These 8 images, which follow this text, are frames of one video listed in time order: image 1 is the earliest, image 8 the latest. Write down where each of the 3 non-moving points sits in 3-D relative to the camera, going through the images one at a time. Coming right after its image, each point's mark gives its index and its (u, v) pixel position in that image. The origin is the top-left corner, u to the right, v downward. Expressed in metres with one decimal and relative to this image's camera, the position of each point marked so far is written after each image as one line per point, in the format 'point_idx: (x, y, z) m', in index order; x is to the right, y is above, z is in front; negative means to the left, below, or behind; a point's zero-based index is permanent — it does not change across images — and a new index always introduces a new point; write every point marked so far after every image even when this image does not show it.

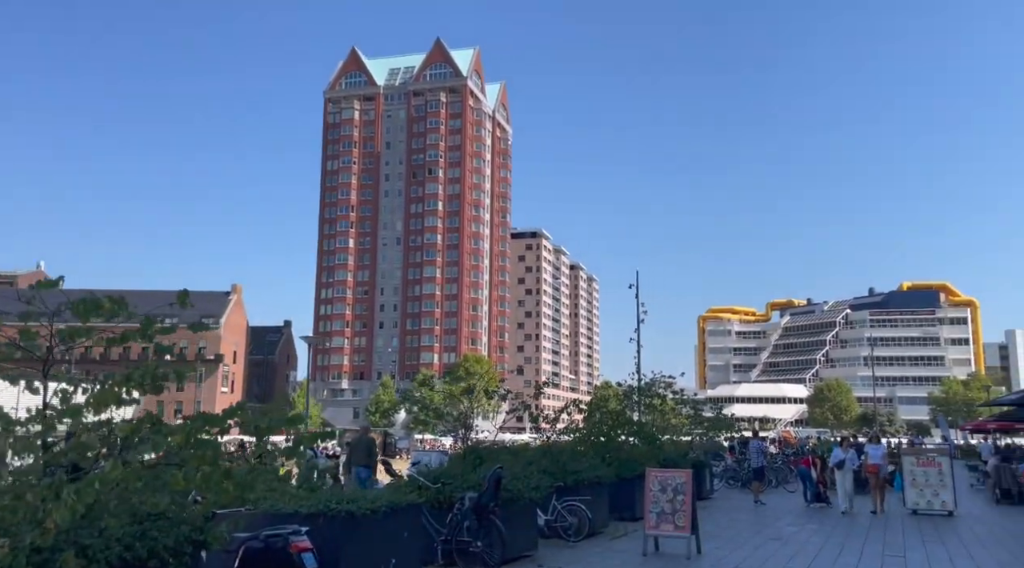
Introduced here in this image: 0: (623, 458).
0: (+2.3, -3.5, +18.1) m
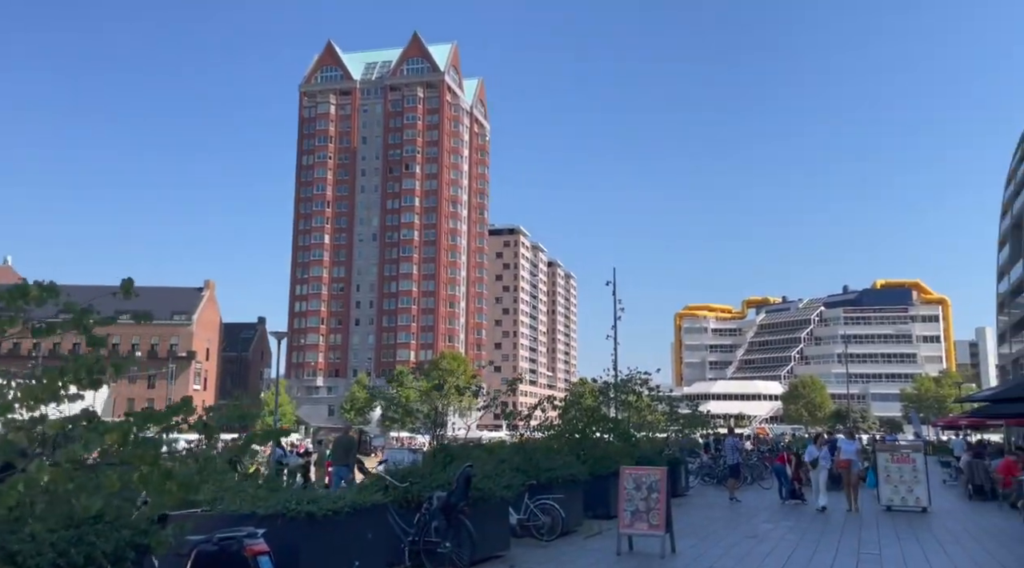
0: (+1.7, -3.4, +17.9) m
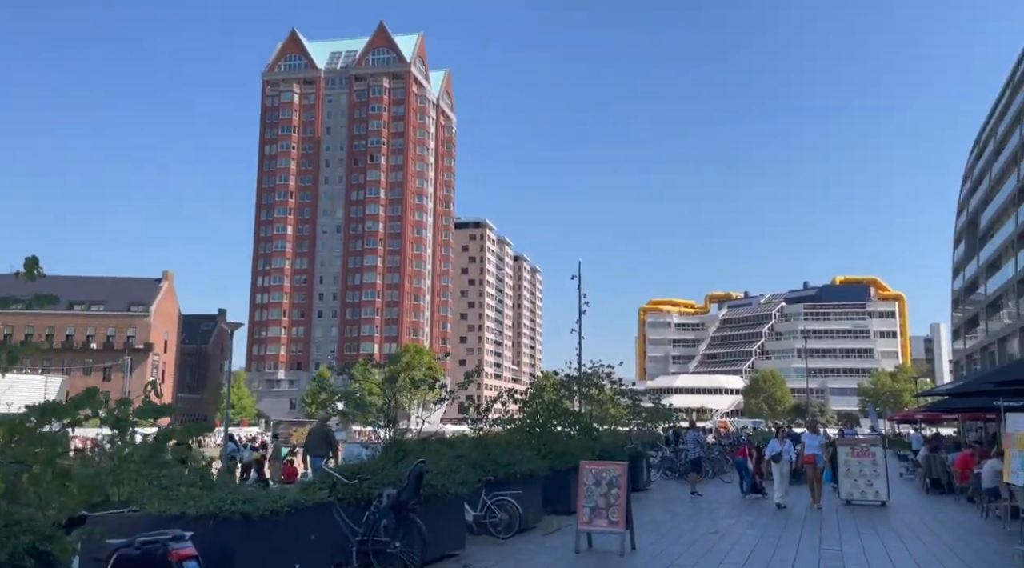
0: (+0.9, -3.2, +17.5) m
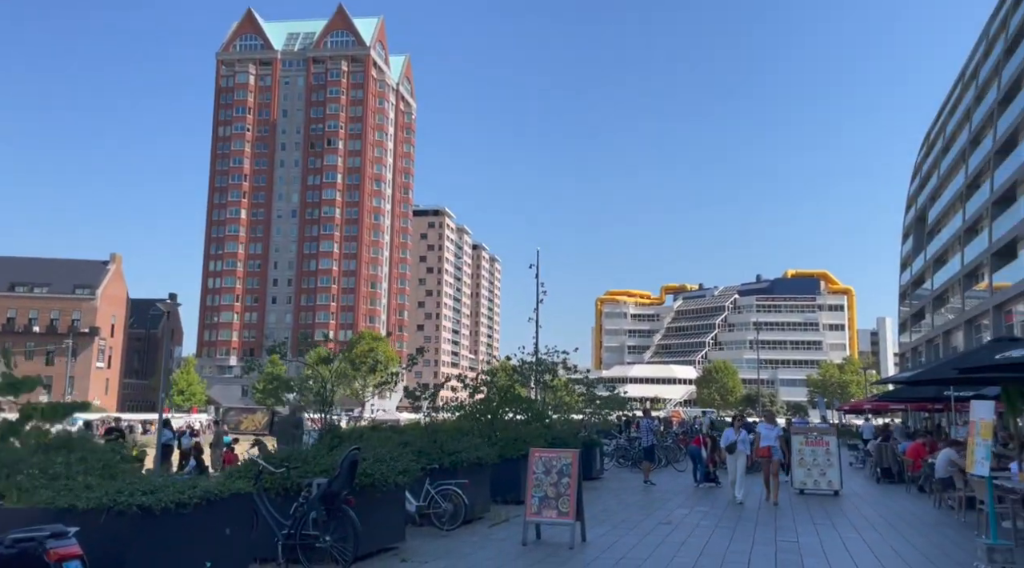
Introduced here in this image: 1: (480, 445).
0: (0.0, -2.9, +16.8) m
1: (-0.5, -2.6, +14.5) m
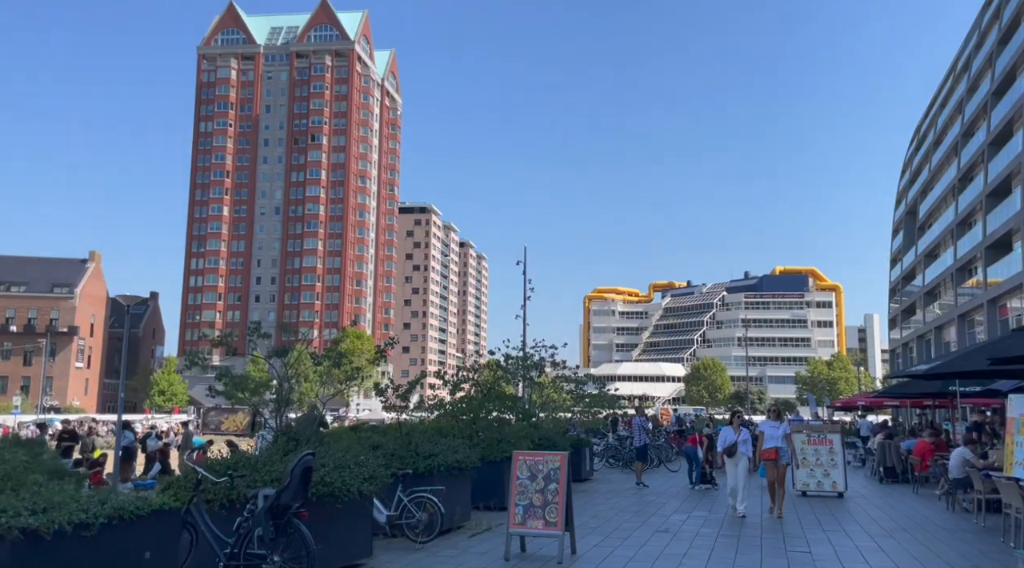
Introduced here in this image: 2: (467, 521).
0: (-0.3, -2.7, +15.6) m
1: (-0.8, -2.4, +13.3) m
2: (-0.6, -3.4, +12.9) m
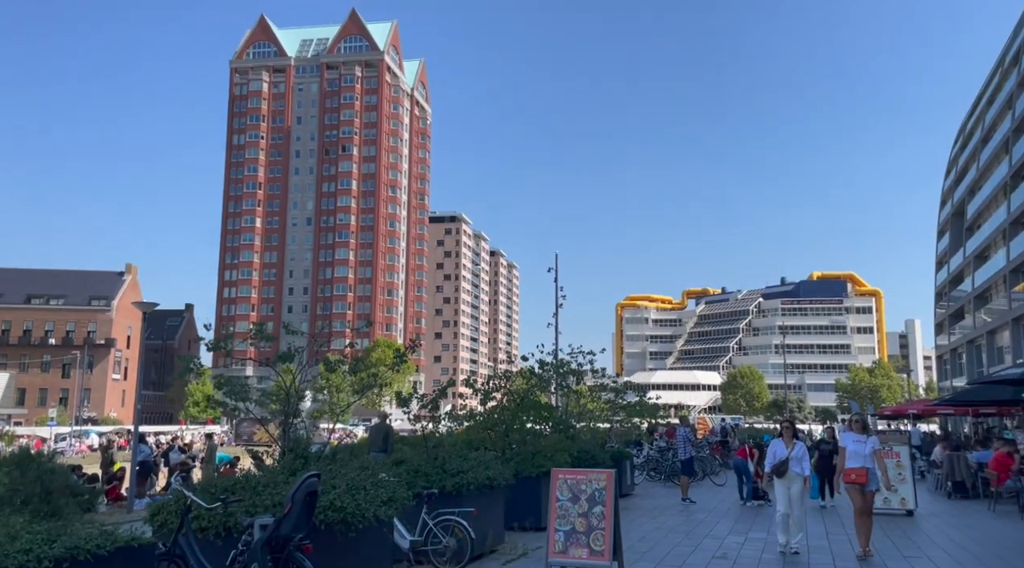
0: (+0.3, -2.7, +14.3) m
1: (-0.3, -2.4, +12.1) m
2: (-0.2, -3.3, +11.6) m
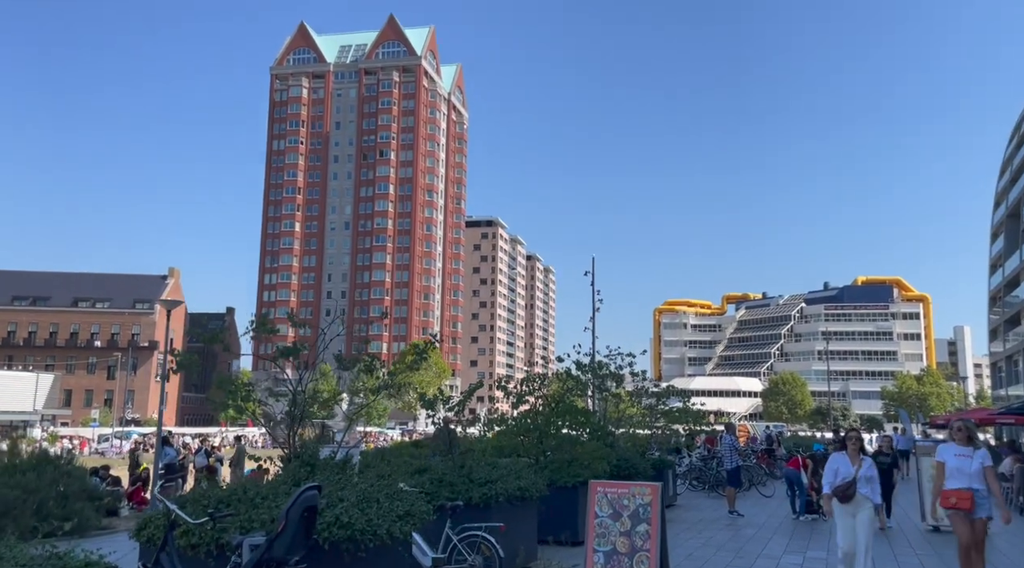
0: (+0.8, -2.6, +13.3) m
1: (+0.2, -2.3, +11.1) m
2: (+0.2, -3.3, +10.6) m
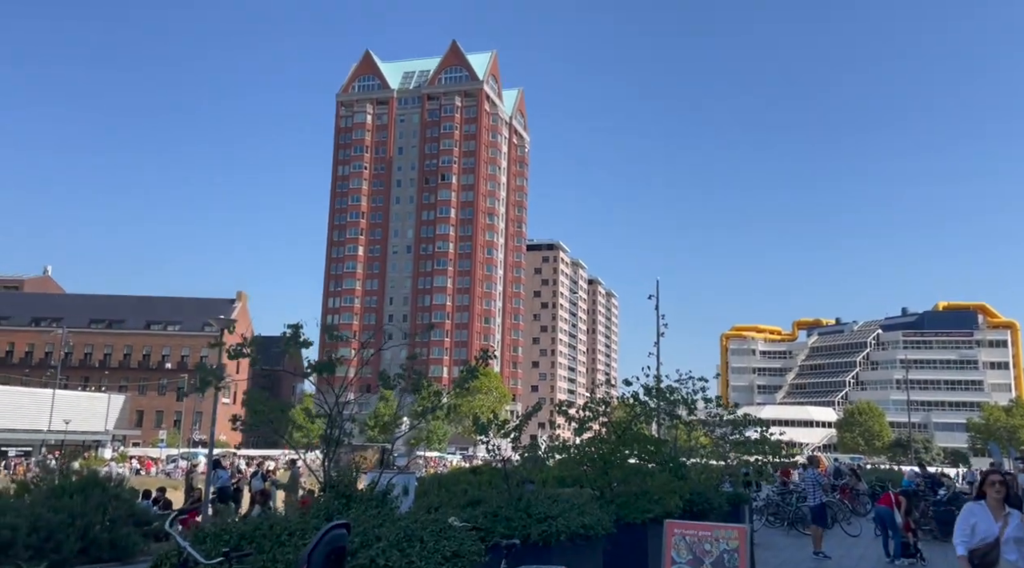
0: (+1.6, -2.8, +12.2) m
1: (+0.9, -2.4, +10.0) m
2: (+0.9, -3.4, +9.5) m
